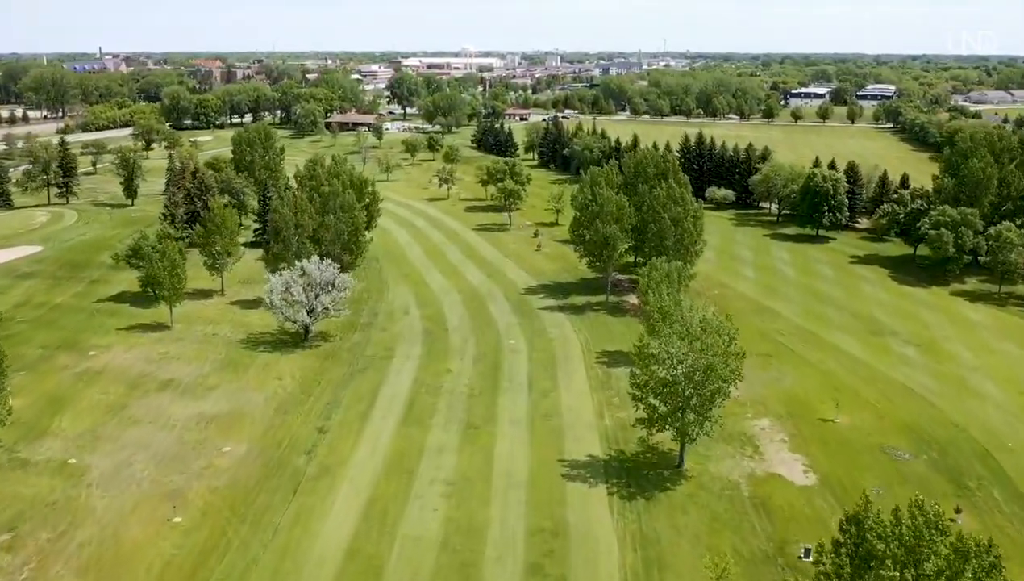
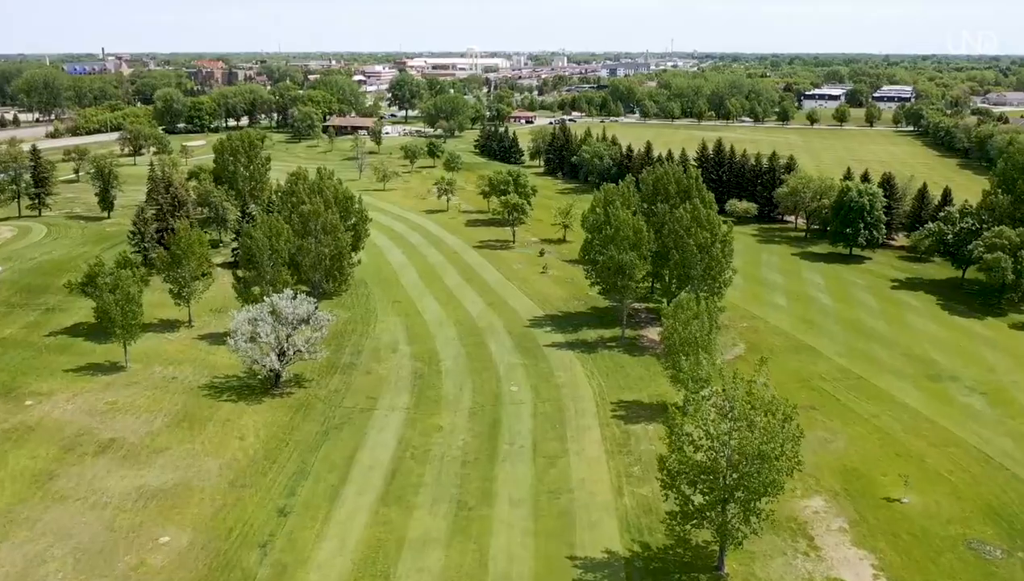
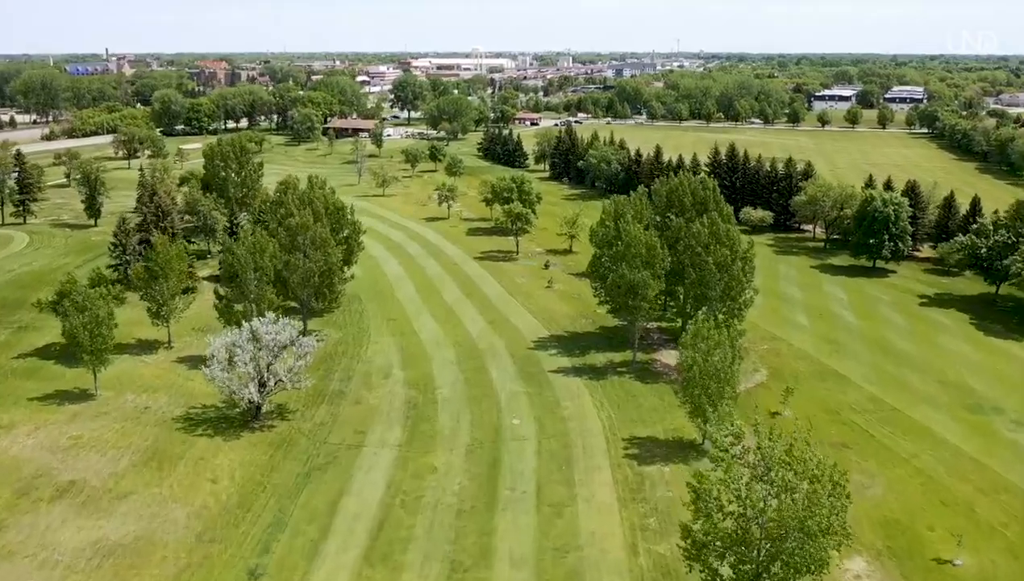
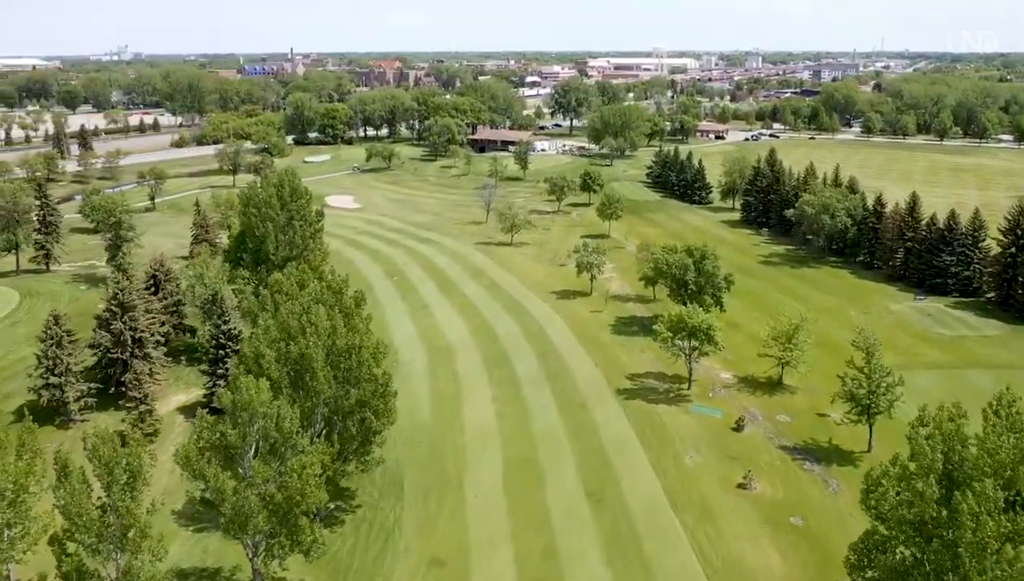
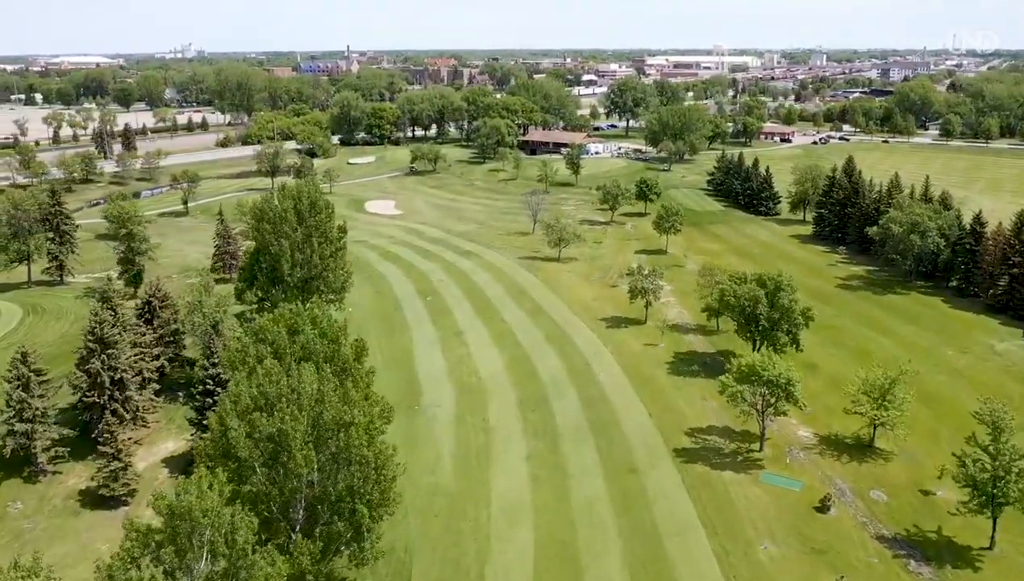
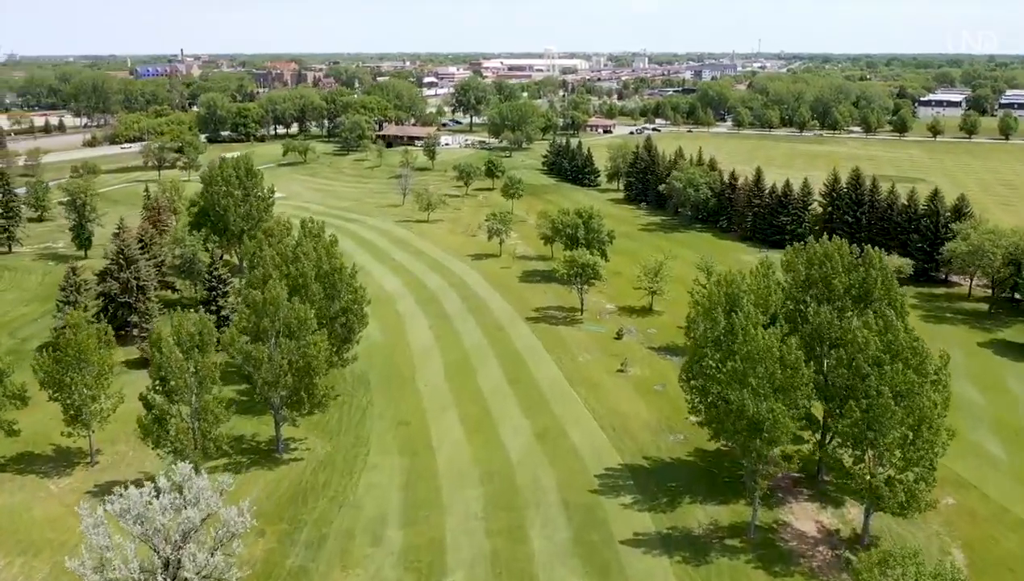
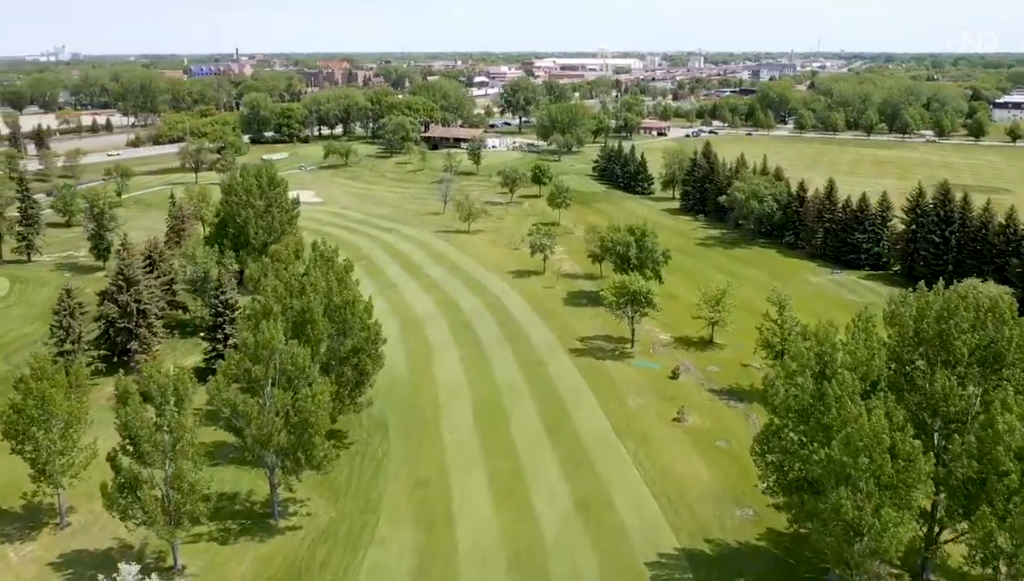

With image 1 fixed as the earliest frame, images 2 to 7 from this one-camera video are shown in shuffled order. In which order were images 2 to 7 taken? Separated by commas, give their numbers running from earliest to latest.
2, 3, 6, 7, 4, 5
